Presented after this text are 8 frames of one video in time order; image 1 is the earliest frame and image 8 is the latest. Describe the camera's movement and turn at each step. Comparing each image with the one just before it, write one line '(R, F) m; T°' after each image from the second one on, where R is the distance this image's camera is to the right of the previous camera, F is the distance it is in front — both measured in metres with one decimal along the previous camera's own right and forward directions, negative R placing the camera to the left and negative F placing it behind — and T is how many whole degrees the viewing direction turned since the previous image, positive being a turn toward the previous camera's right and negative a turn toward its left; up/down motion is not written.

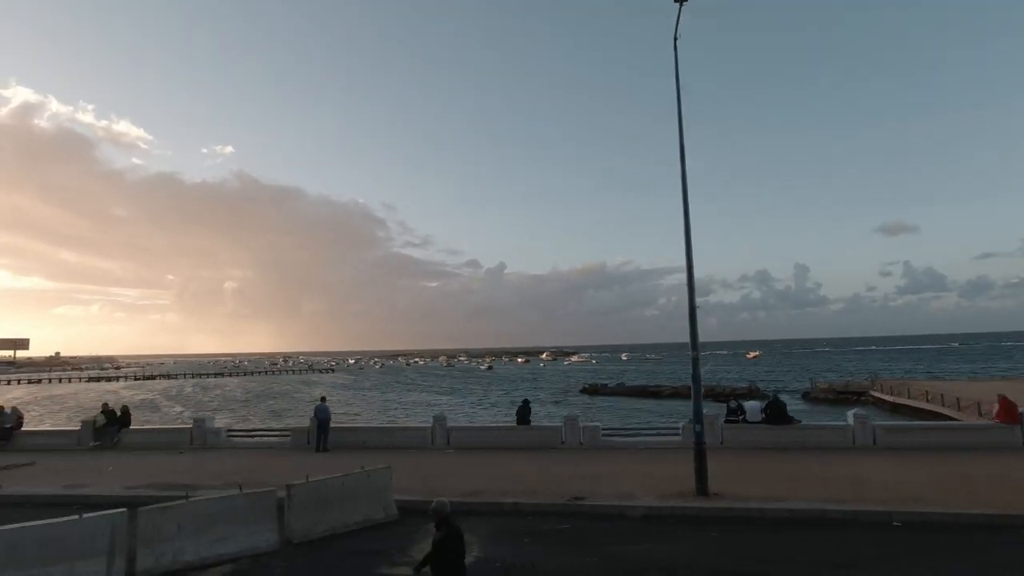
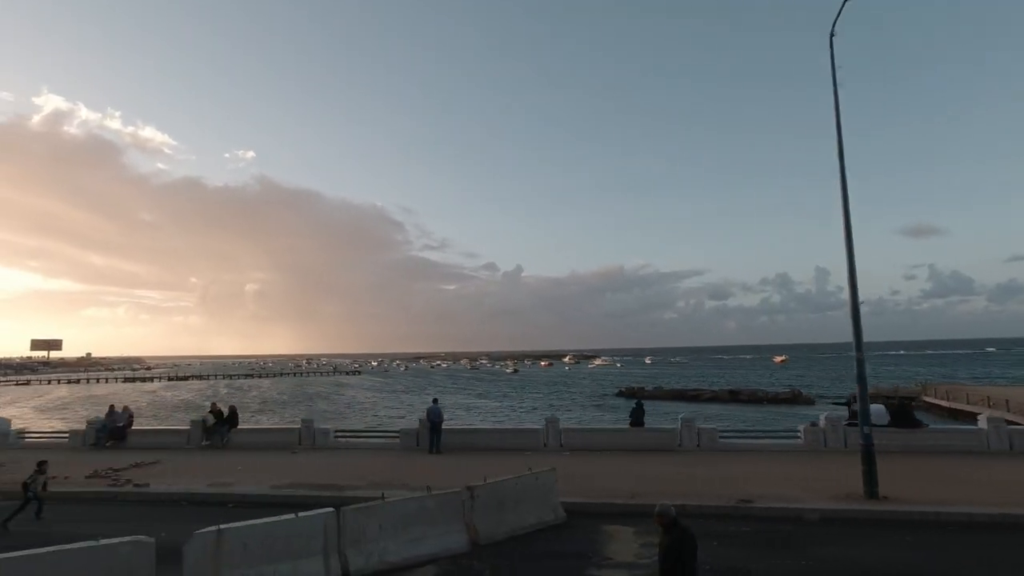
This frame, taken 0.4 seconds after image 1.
(-2.5, -0.1) m; -2°
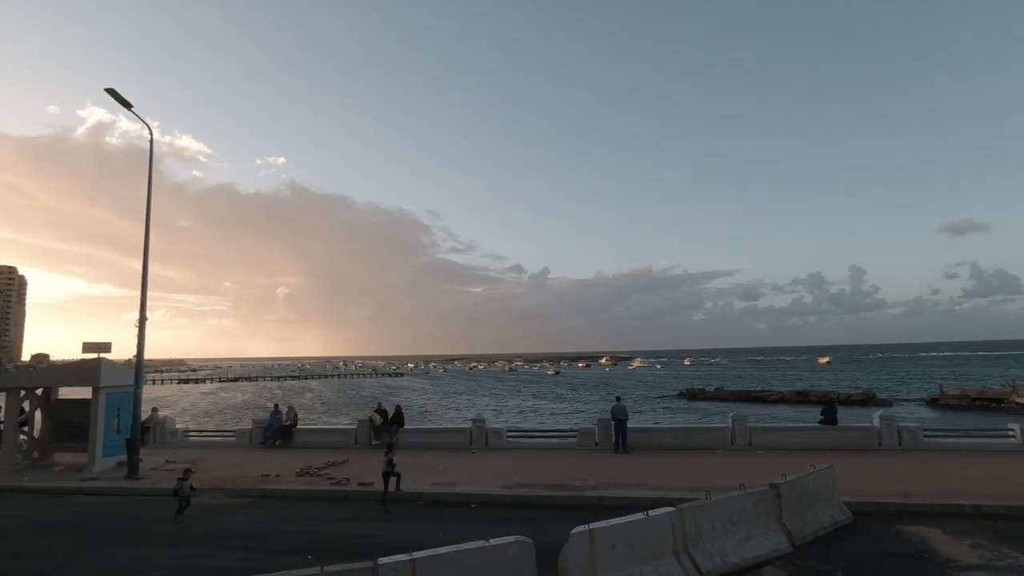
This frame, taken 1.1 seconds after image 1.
(-4.1, +0.1) m; -3°
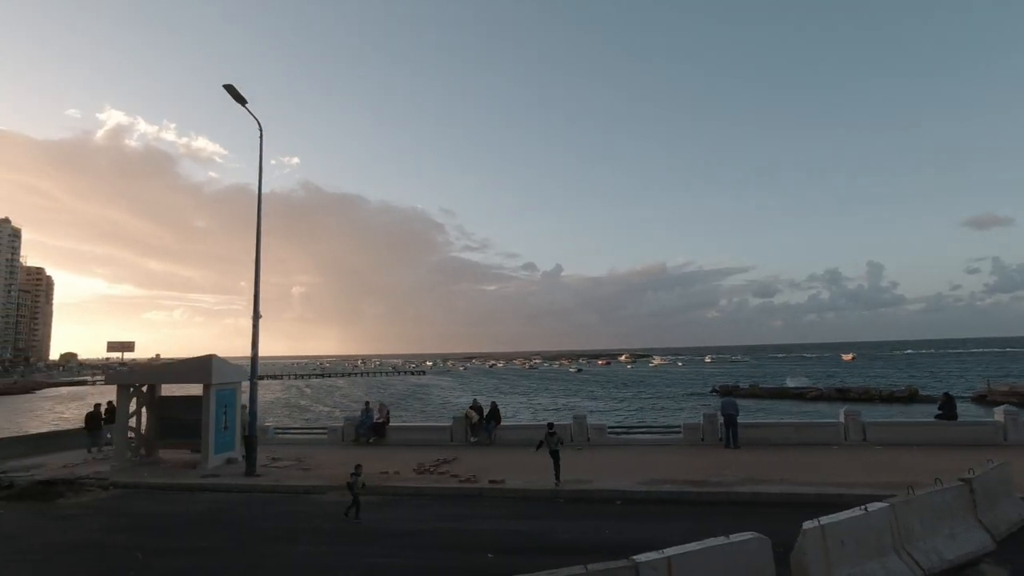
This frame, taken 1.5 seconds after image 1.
(-2.5, +0.1) m; -1°
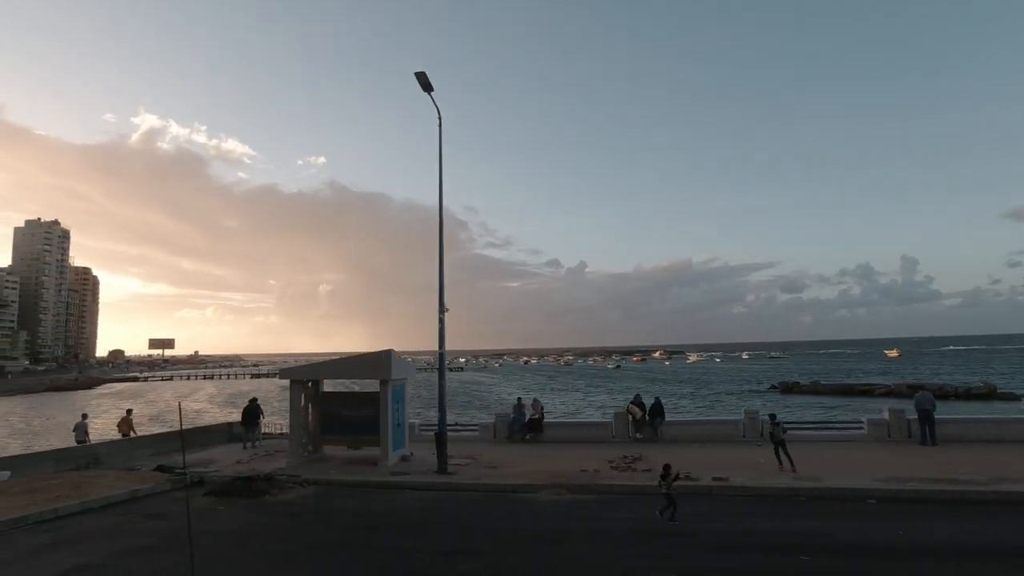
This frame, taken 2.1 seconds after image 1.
(-4.0, +0.4) m; -2°
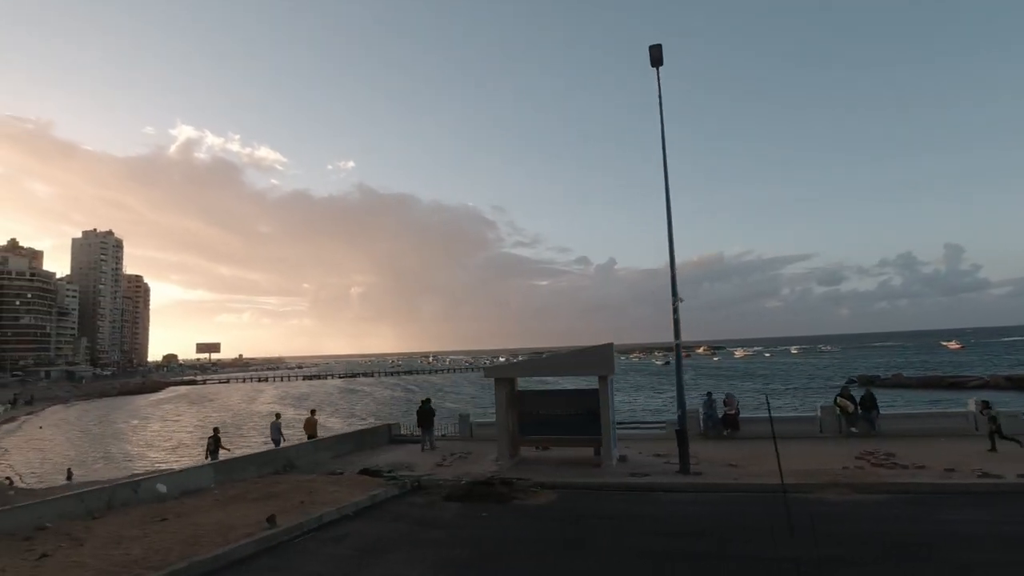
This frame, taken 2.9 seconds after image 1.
(-4.7, +0.8) m; -3°
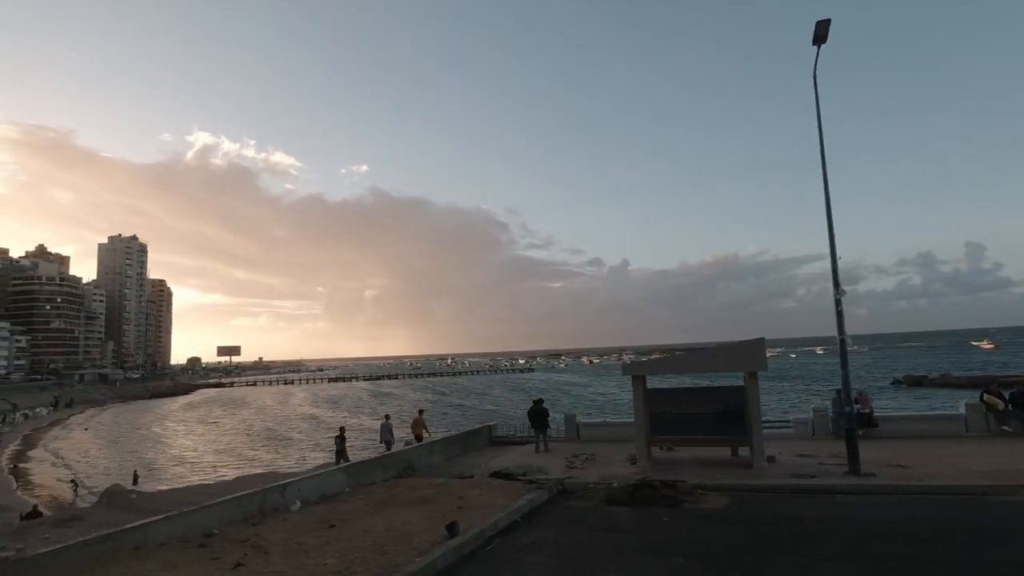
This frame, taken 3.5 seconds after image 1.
(-3.0, +0.7) m; -1°
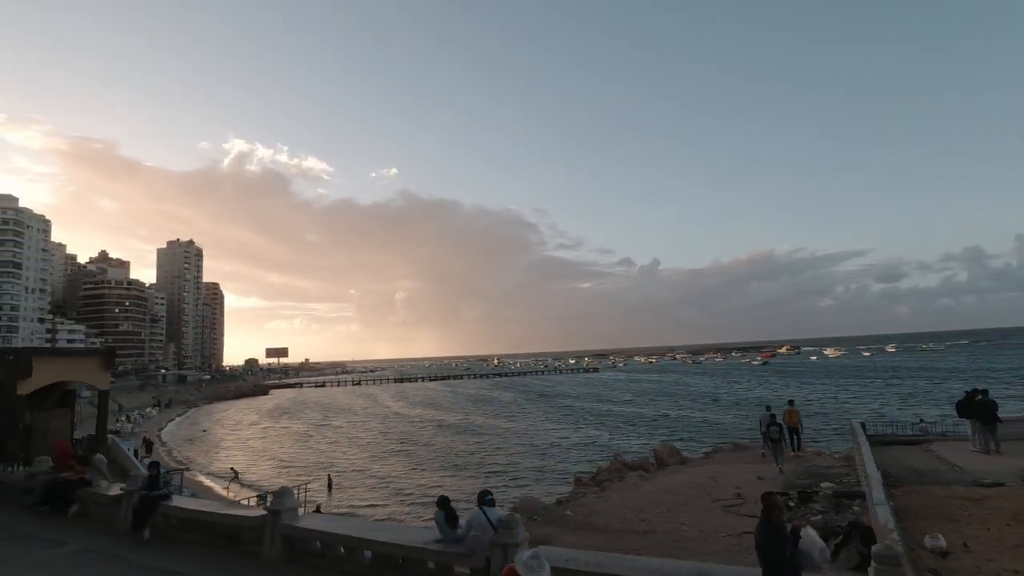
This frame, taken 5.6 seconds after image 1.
(-9.9, +2.7) m; -3°
